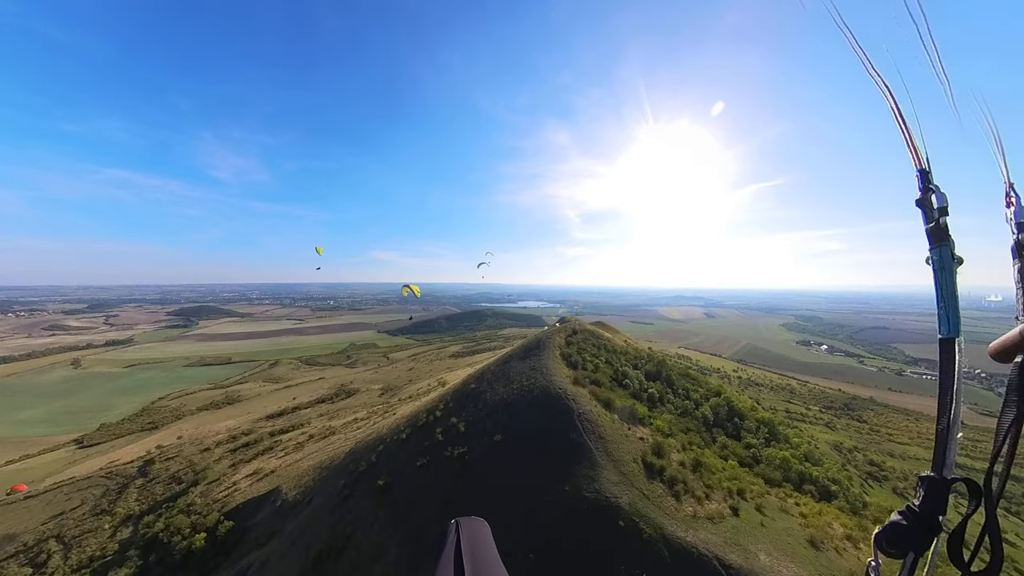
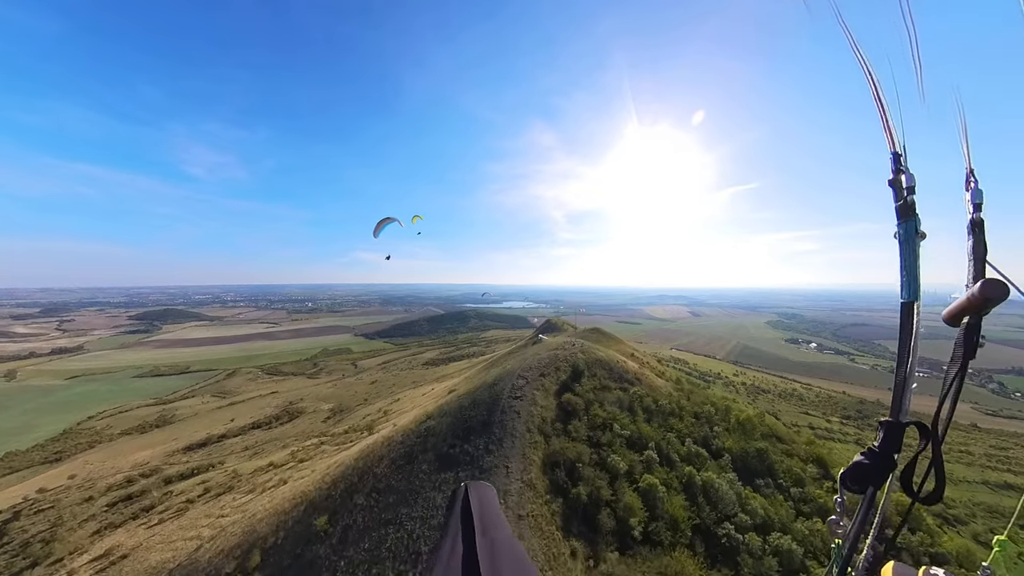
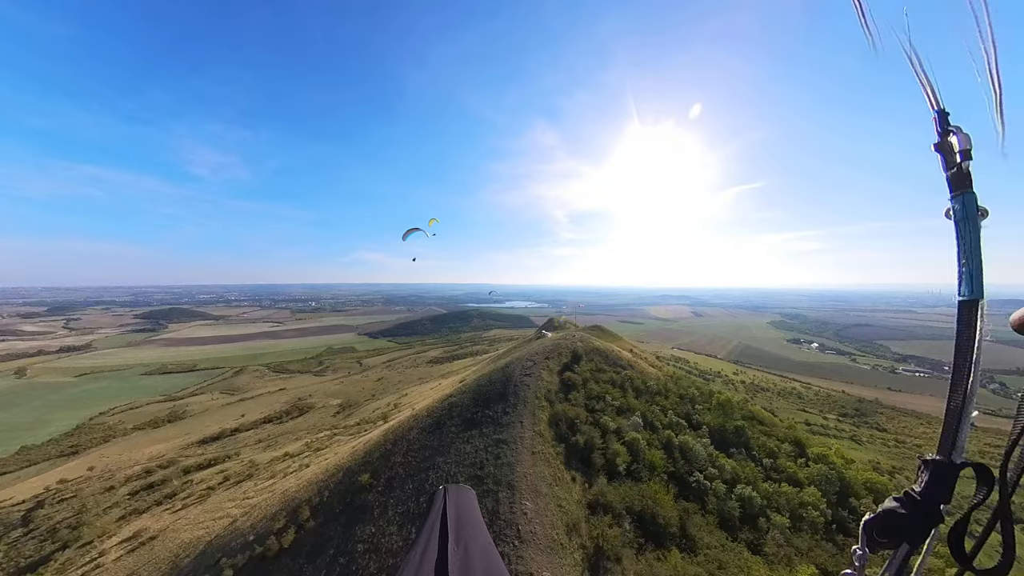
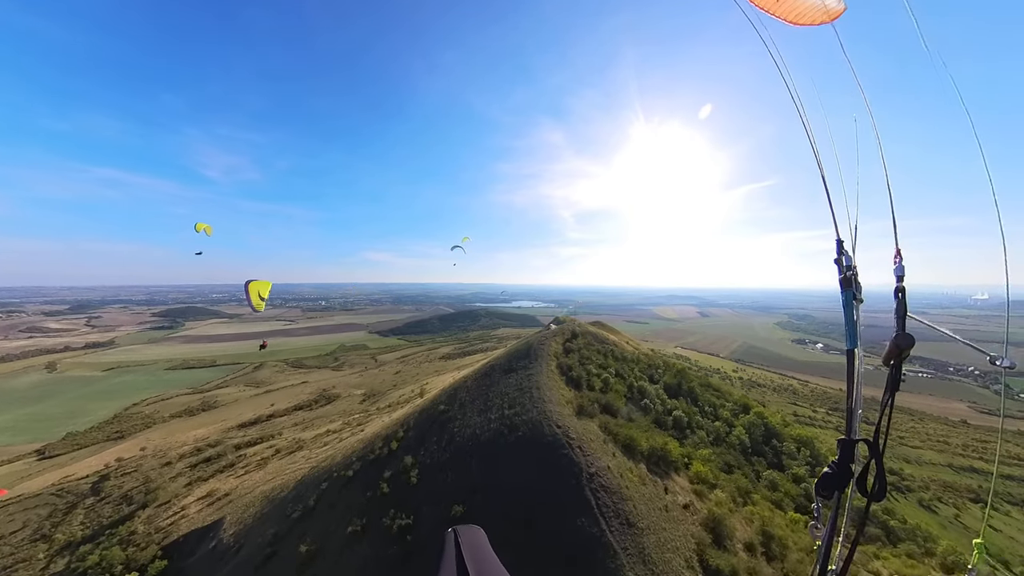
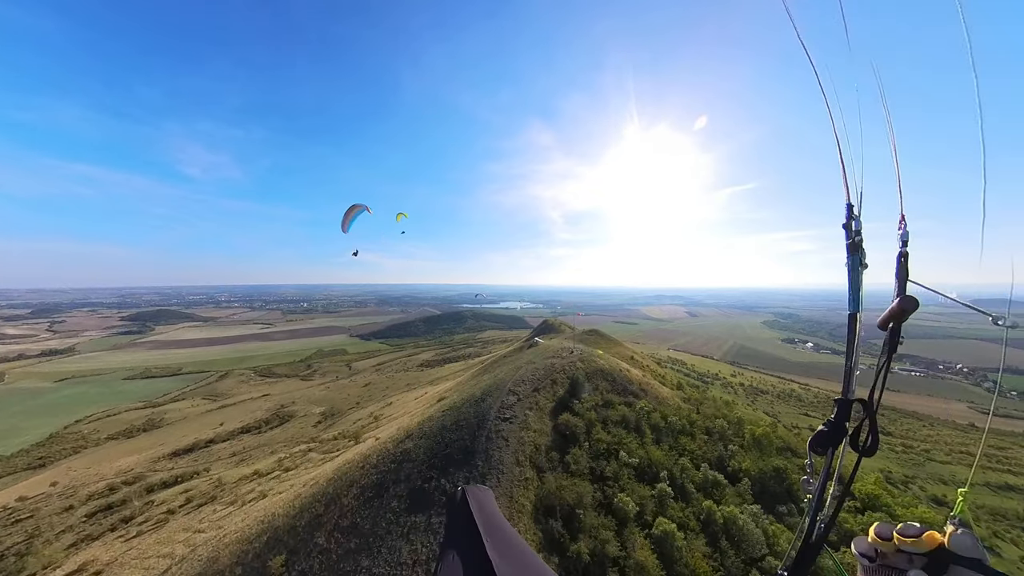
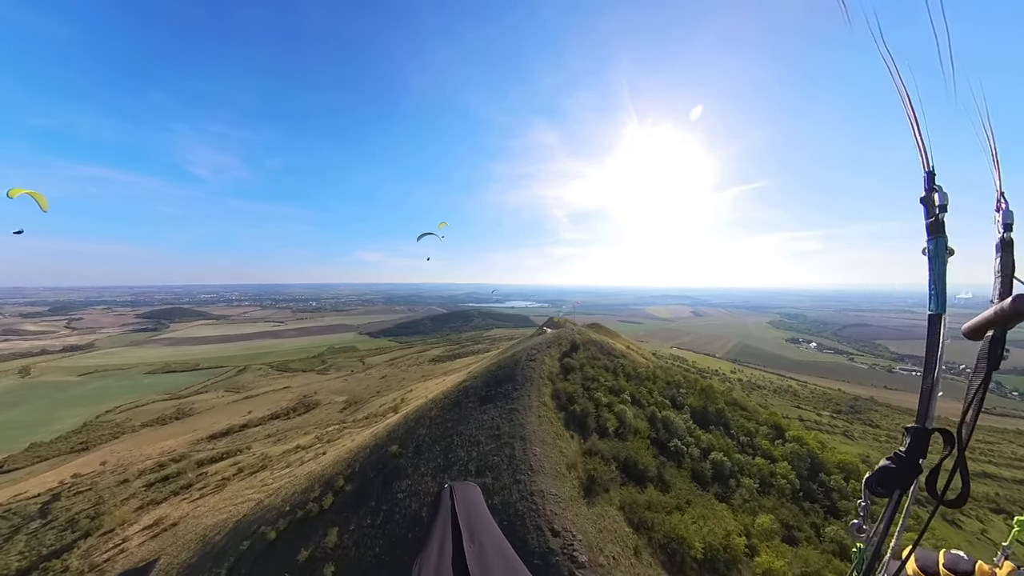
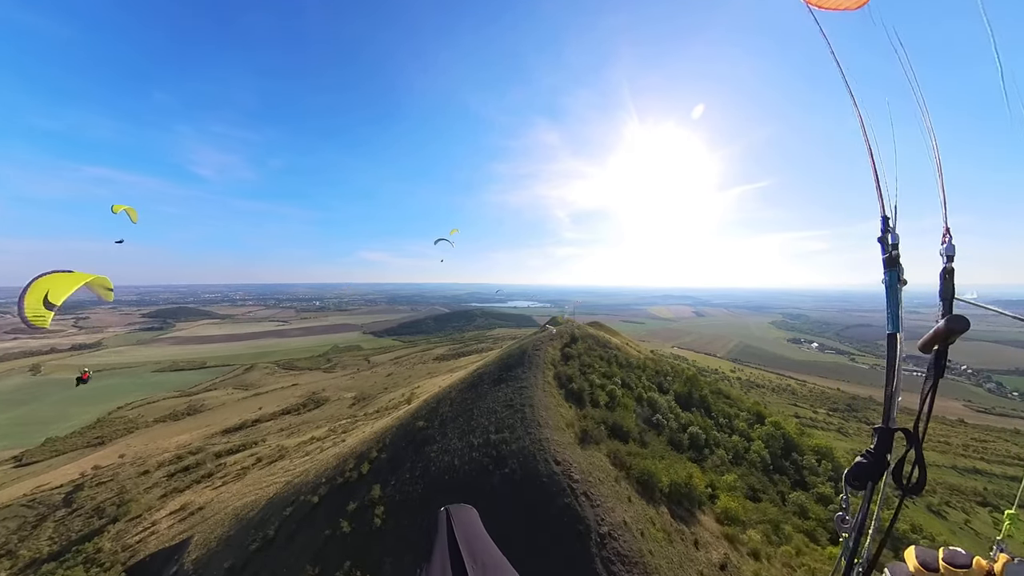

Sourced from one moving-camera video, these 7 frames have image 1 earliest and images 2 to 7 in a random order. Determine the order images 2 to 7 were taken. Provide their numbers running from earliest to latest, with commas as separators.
4, 7, 6, 3, 2, 5
